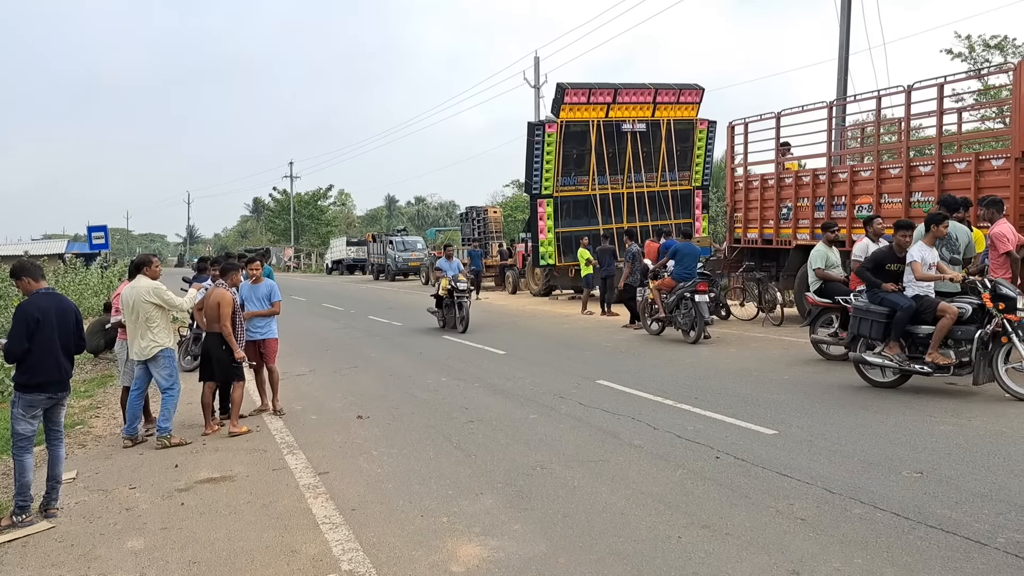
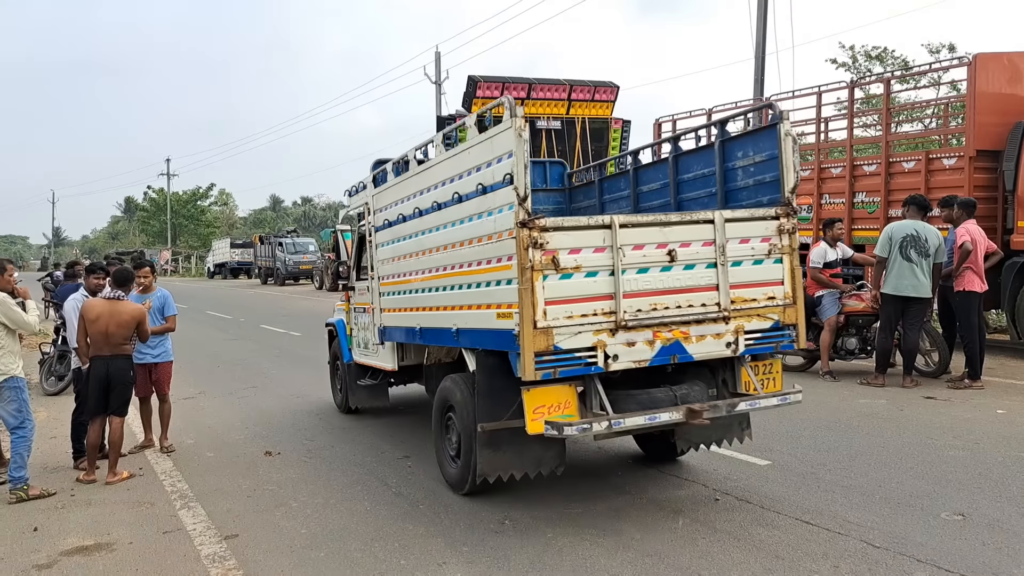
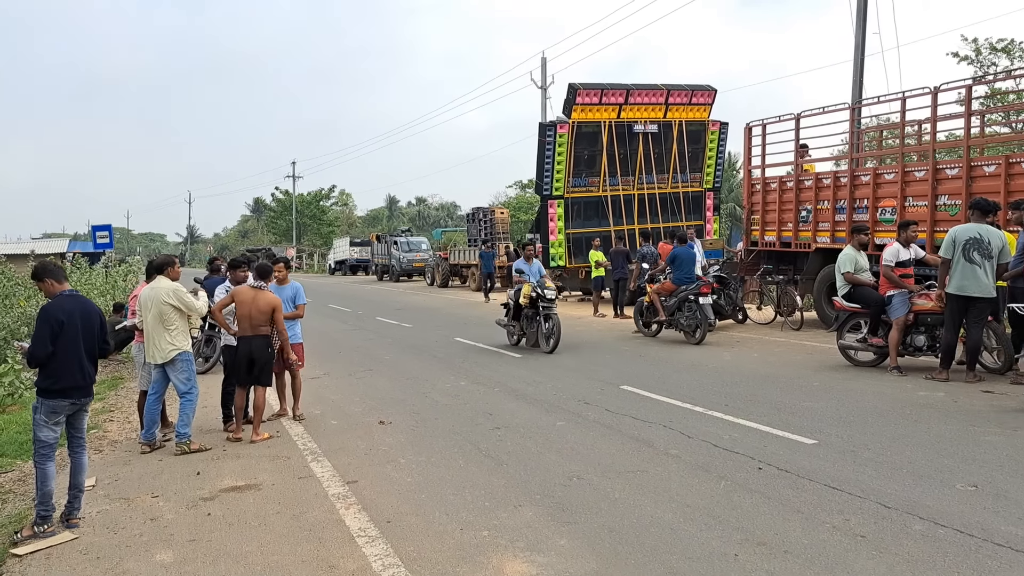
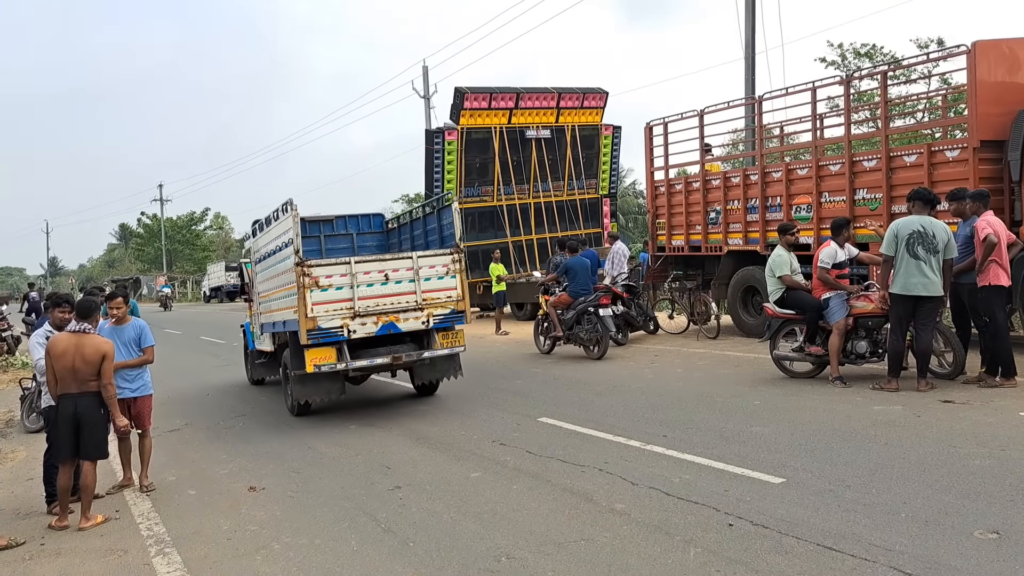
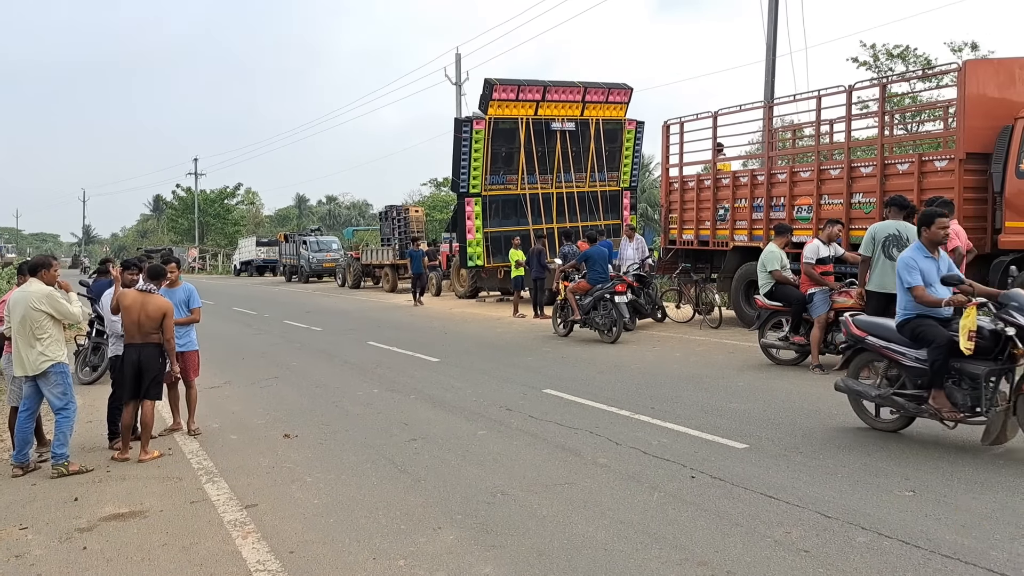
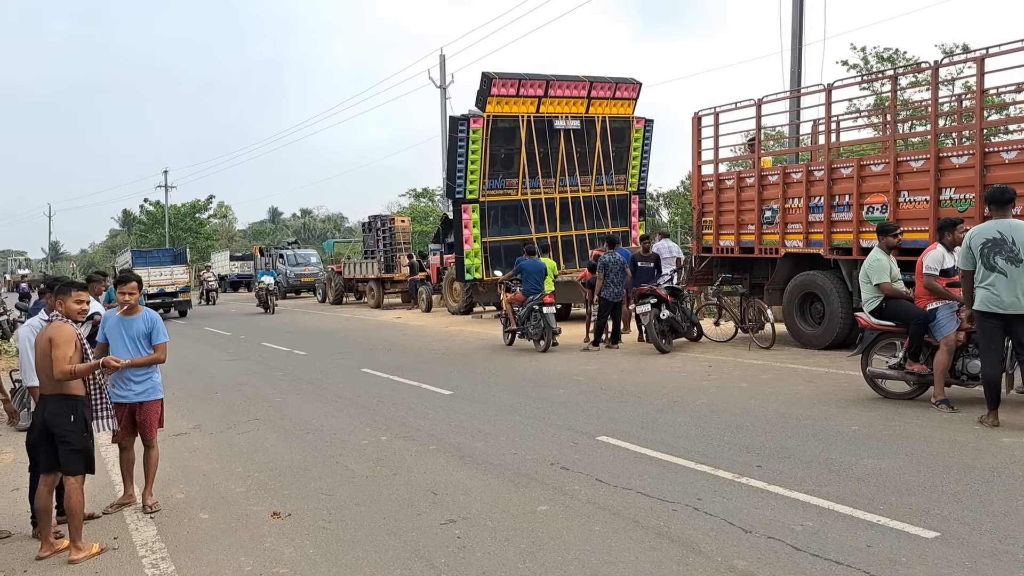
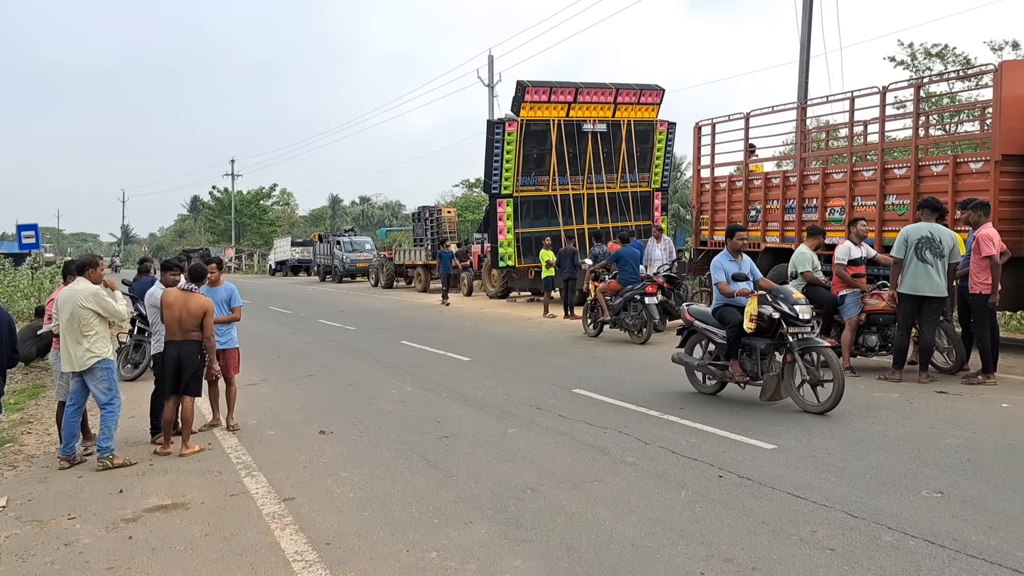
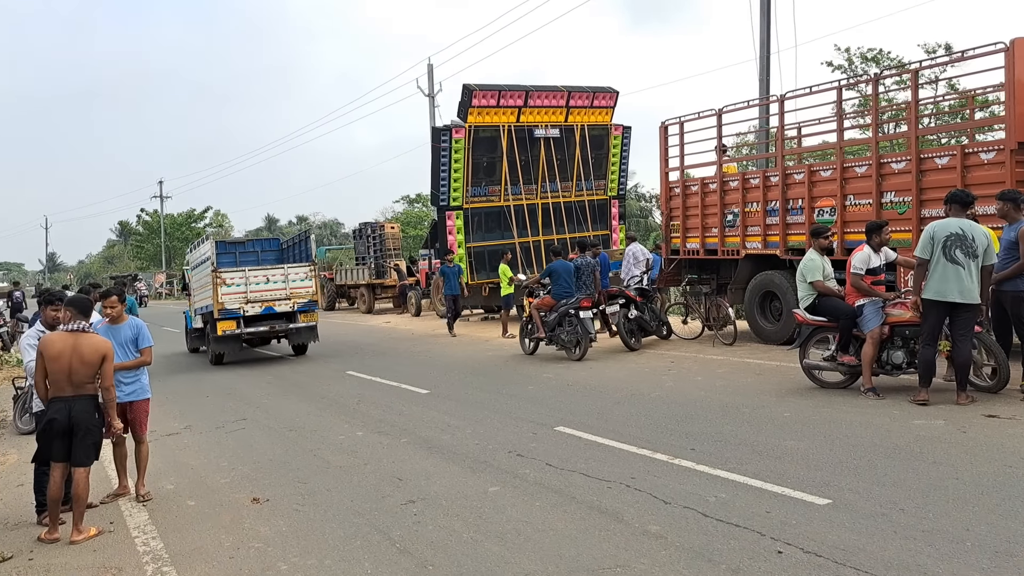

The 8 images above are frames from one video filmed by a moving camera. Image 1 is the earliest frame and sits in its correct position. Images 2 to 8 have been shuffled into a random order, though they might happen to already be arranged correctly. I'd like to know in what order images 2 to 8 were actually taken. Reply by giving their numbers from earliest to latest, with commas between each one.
3, 7, 5, 2, 4, 8, 6
